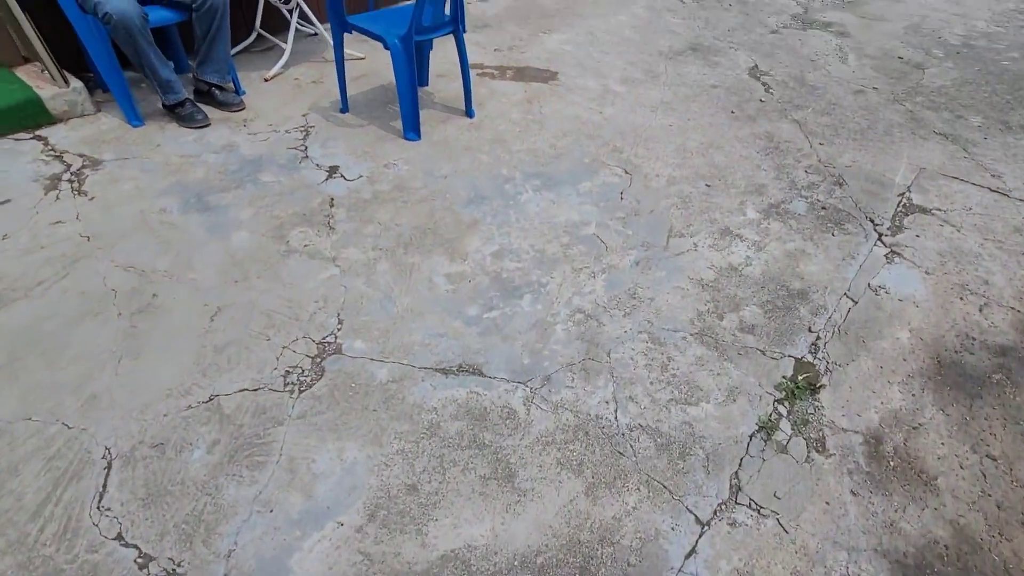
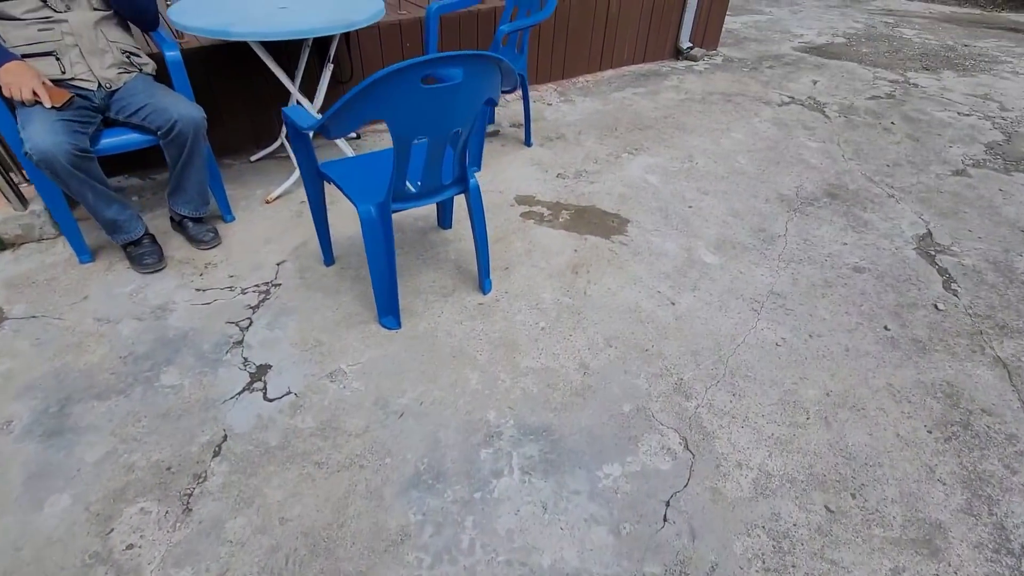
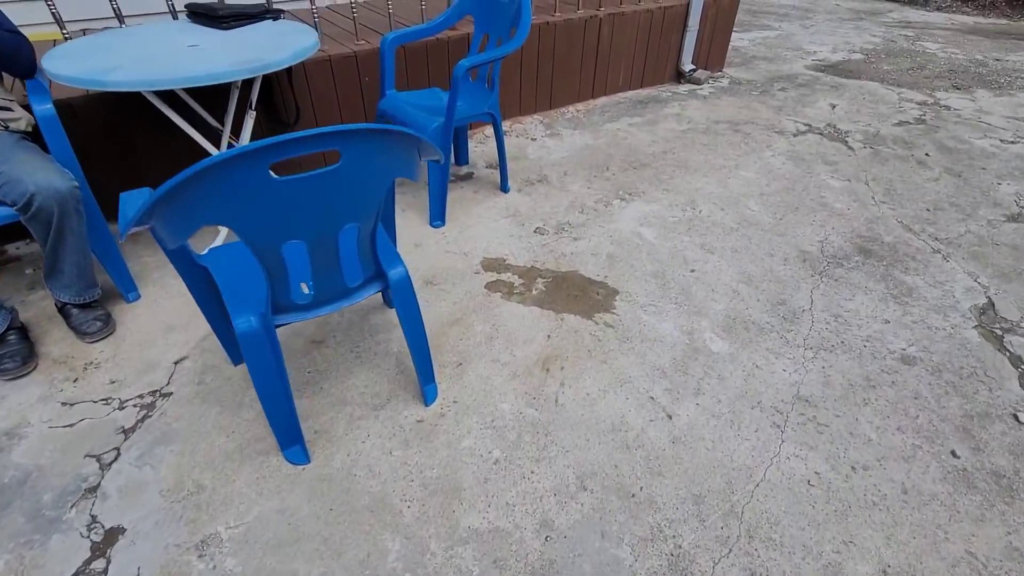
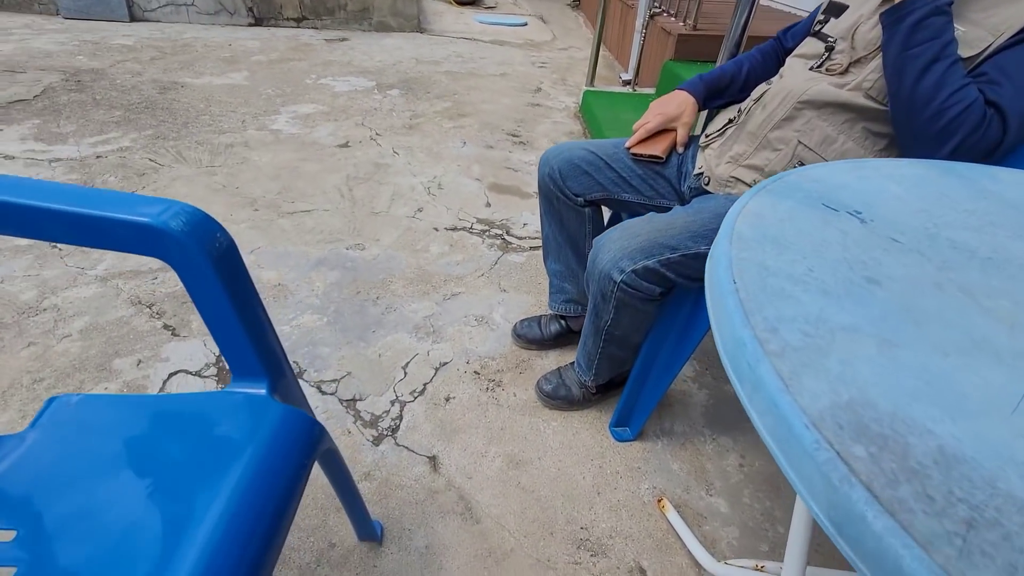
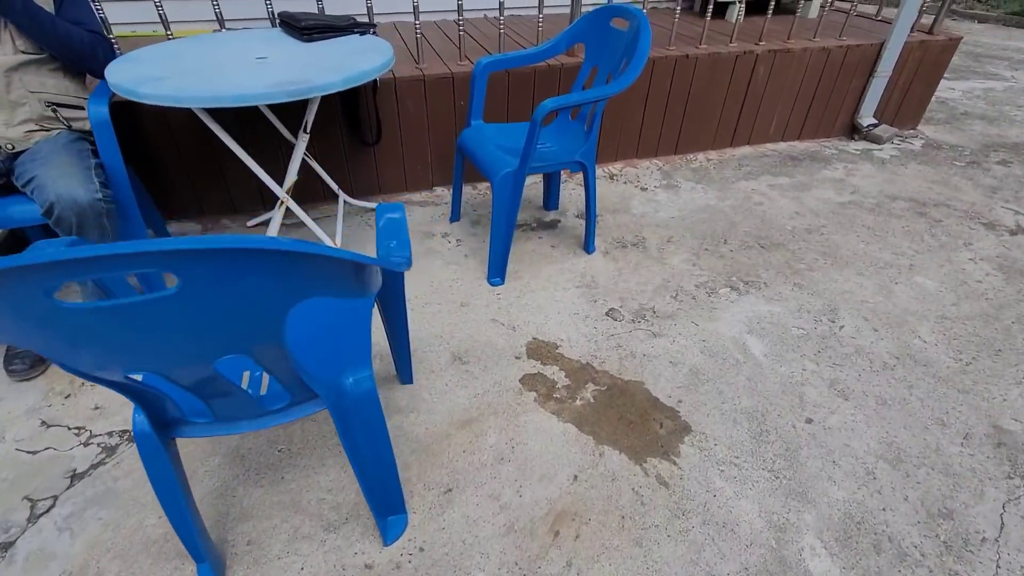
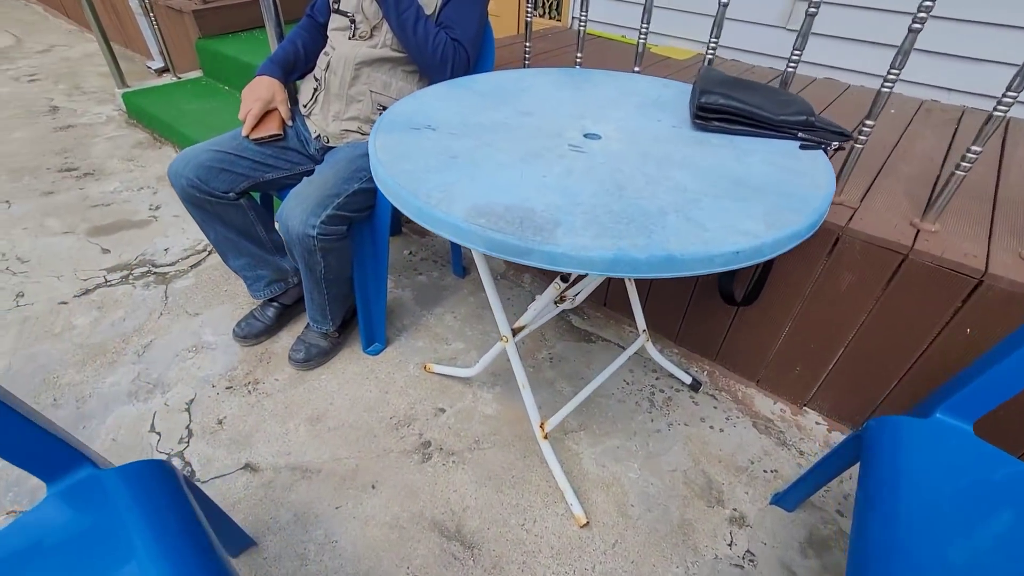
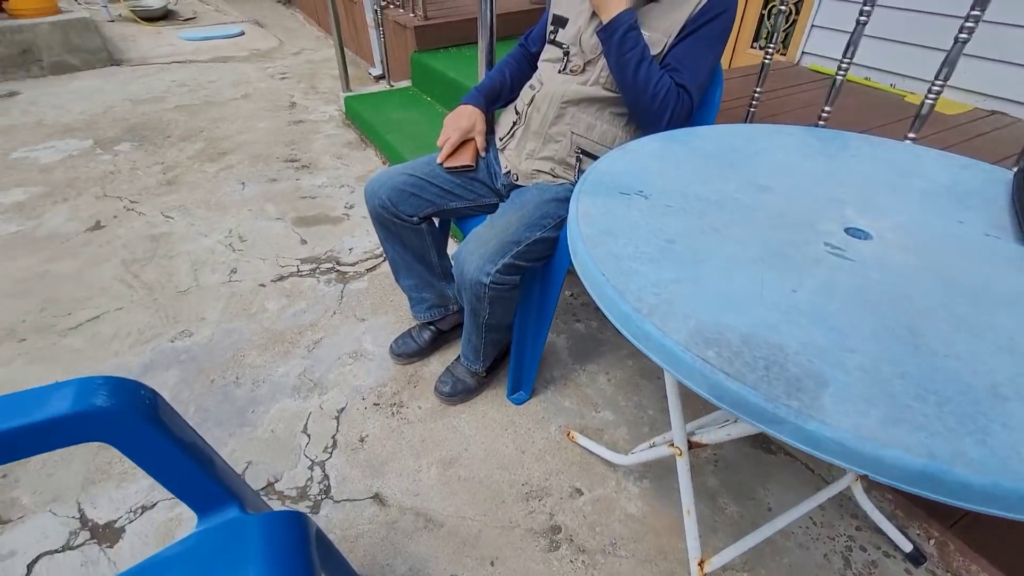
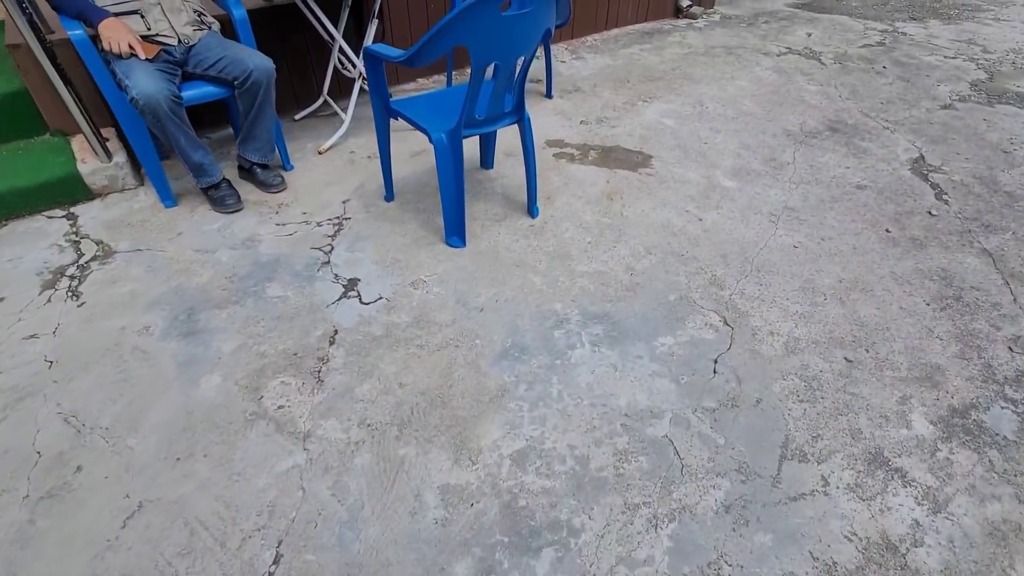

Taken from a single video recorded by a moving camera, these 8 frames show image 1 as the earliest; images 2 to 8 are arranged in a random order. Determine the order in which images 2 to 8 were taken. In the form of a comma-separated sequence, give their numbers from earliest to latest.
8, 2, 3, 5, 6, 7, 4
